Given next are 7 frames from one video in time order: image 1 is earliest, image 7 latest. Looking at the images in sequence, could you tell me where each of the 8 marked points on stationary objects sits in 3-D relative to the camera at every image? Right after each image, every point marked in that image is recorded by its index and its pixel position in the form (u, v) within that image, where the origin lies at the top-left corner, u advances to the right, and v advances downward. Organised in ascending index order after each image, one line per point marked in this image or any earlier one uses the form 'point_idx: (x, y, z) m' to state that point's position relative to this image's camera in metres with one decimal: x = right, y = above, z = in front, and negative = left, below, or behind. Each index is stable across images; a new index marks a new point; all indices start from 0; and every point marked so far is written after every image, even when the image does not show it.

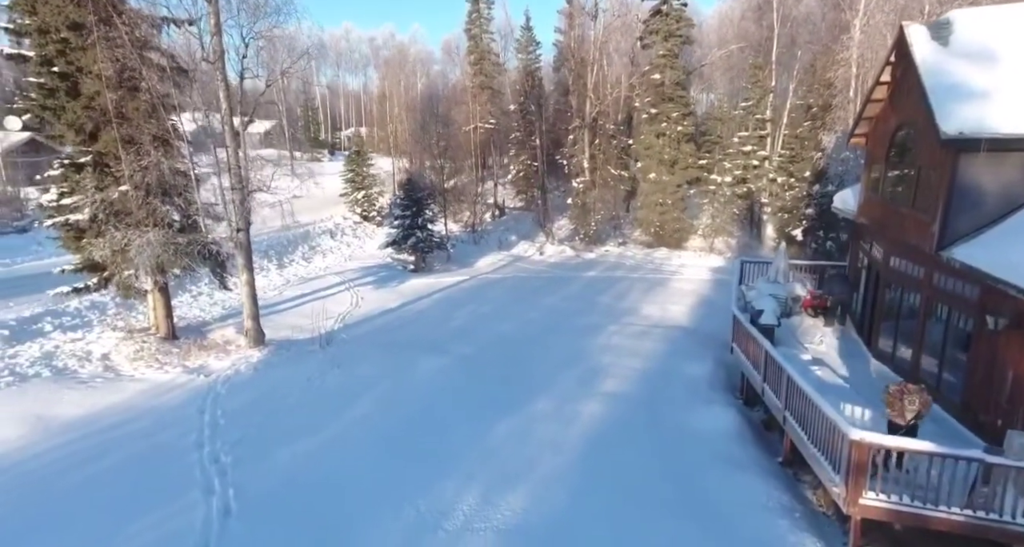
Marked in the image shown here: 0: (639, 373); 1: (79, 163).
0: (+2.5, -2.0, +10.8) m
1: (-8.1, +2.1, +10.2) m
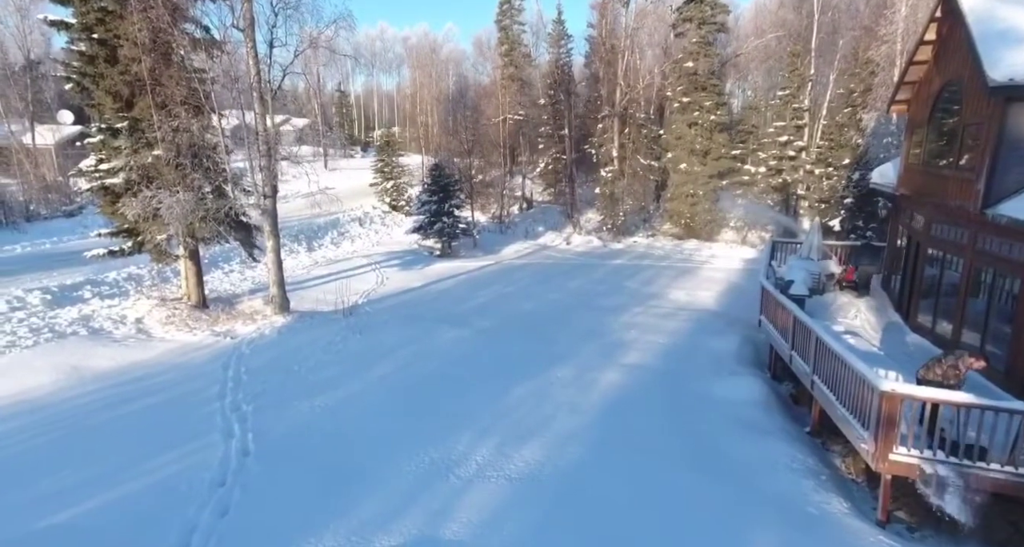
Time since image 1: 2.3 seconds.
0: (+2.9, -1.5, +10.5) m
1: (-7.7, +2.8, +10.6) m
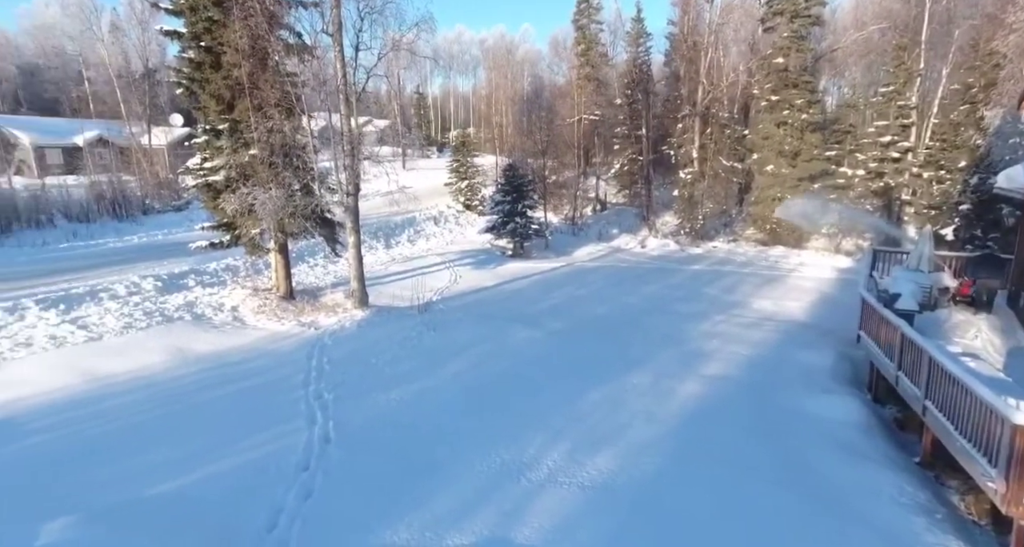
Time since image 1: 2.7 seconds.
0: (+4.3, -1.6, +9.9) m
1: (-6.1, +3.0, +11.4) m
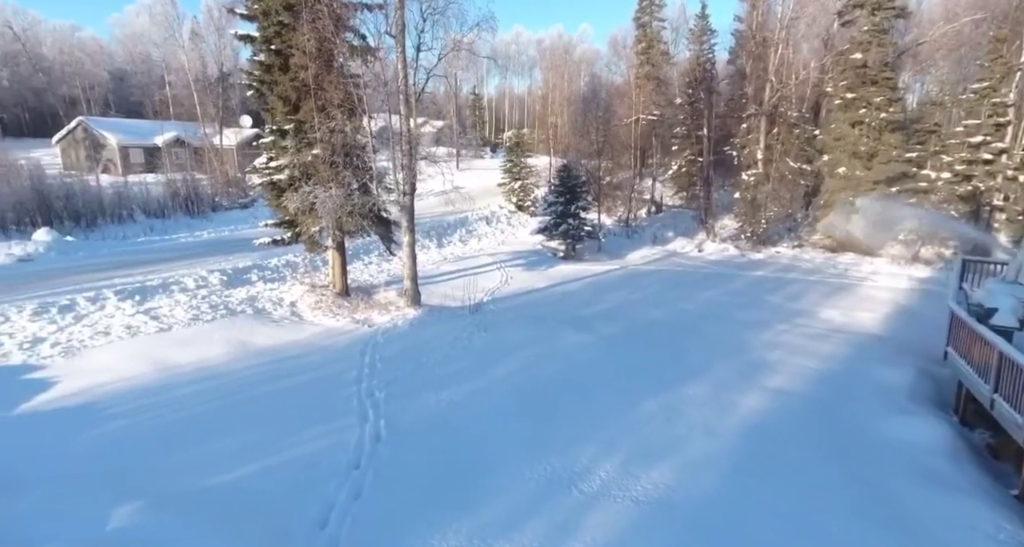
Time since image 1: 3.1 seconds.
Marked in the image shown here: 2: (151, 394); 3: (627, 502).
0: (+5.2, -1.7, +9.3) m
1: (-4.9, +3.1, +11.7) m
2: (-5.1, -1.7, +7.8) m
3: (+1.2, -2.3, +5.5) m
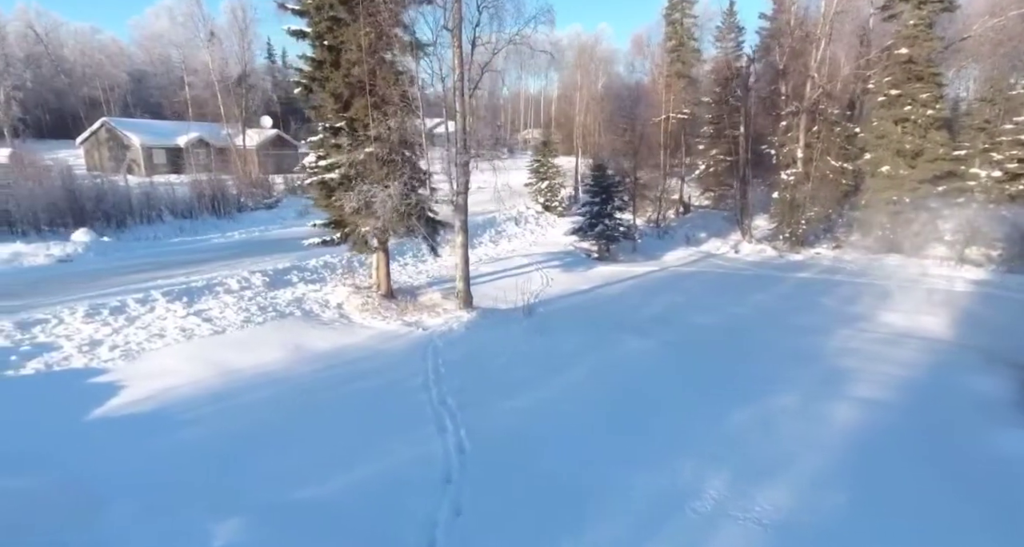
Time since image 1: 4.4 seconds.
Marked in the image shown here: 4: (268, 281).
0: (+6.3, -1.8, +8.9) m
1: (-3.7, +3.1, +11.5) m
2: (-4.0, -1.7, +7.5) m
3: (+2.2, -2.4, +5.1) m
4: (-6.3, -0.2, +14.1) m
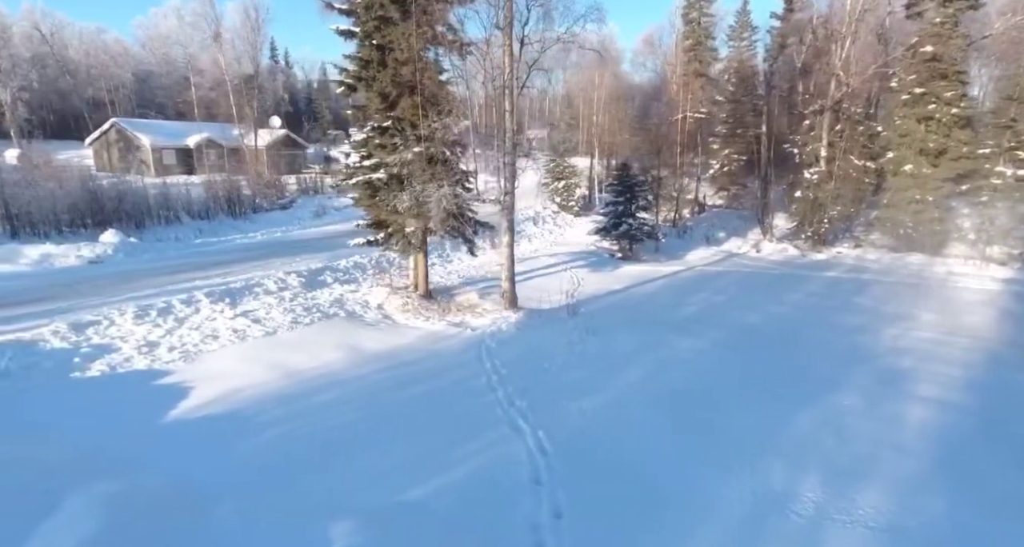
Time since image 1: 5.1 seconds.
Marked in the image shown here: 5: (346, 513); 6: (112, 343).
0: (+7.3, -1.8, +8.9) m
1: (-2.8, +3.1, +11.4) m
2: (-3.0, -1.7, +7.5) m
3: (+3.2, -2.4, +5.1) m
4: (-5.4, -0.2, +14.1) m
5: (-1.6, -2.2, +5.1) m
6: (-6.7, -1.2, +9.1) m
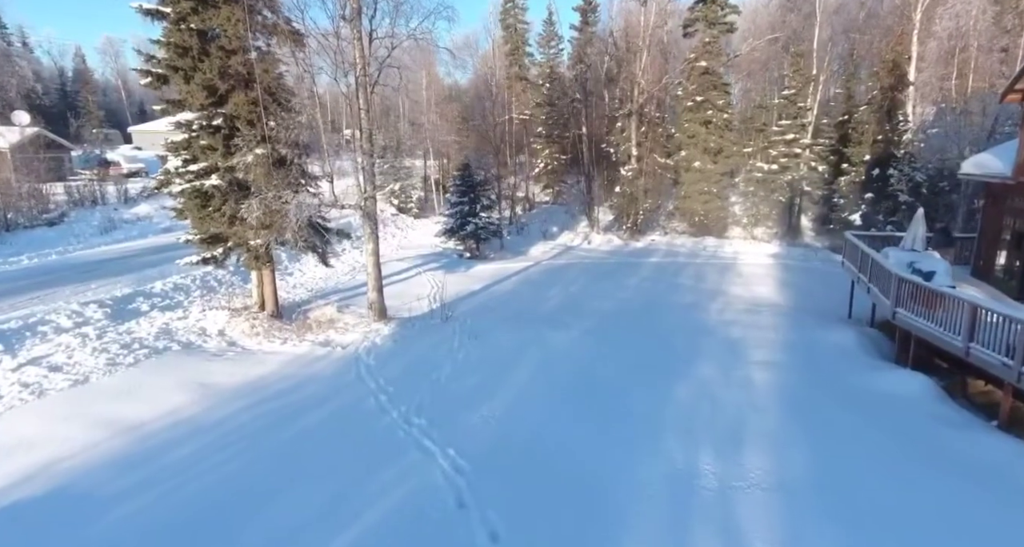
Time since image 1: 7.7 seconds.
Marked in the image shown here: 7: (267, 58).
0: (+5.2, -1.4, +10.6) m
1: (-5.5, +2.7, +9.8) m
2: (-4.1, -2.1, +6.0) m
3: (+2.6, -2.2, +5.7) m
4: (-8.5, -0.8, +11.5) m
5: (-2.0, -2.5, +4.2) m
6: (-8.2, -1.8, +6.5) m
7: (-4.2, +3.9, +9.8) m
